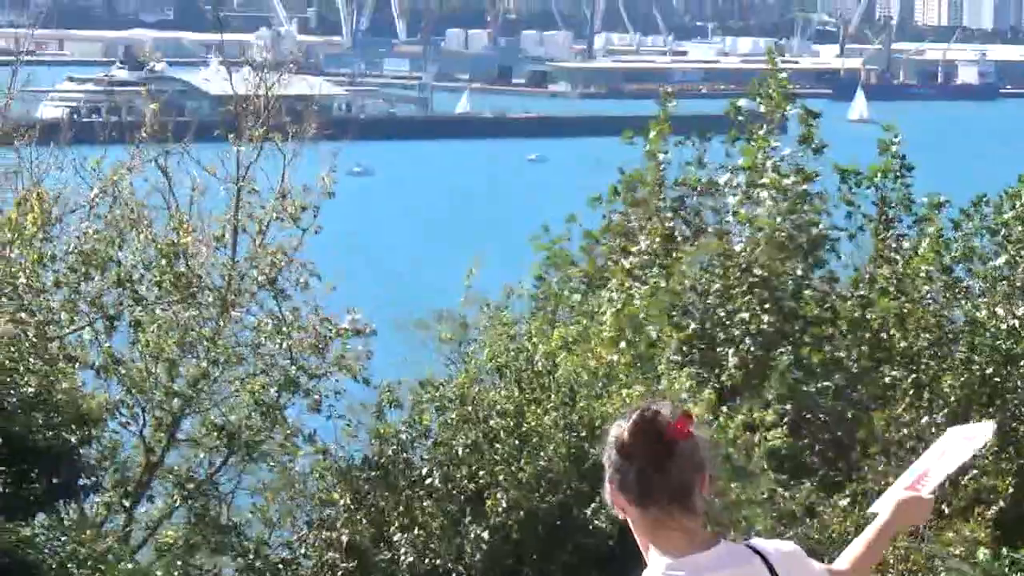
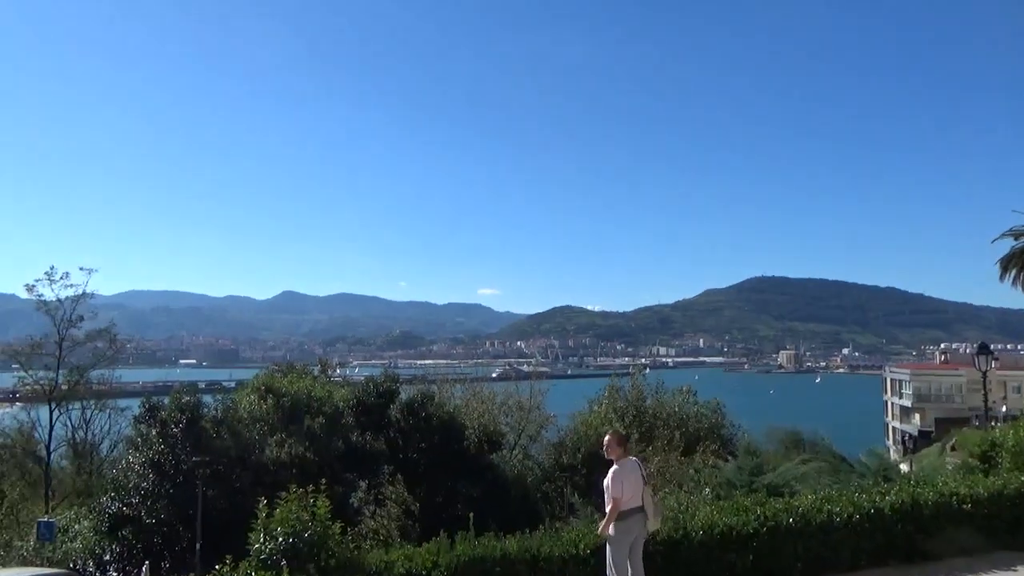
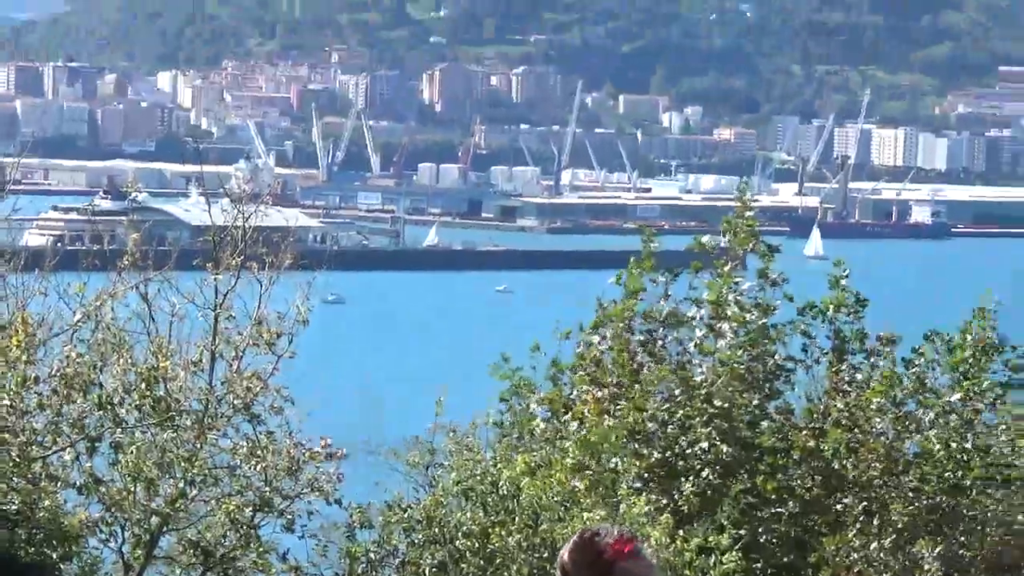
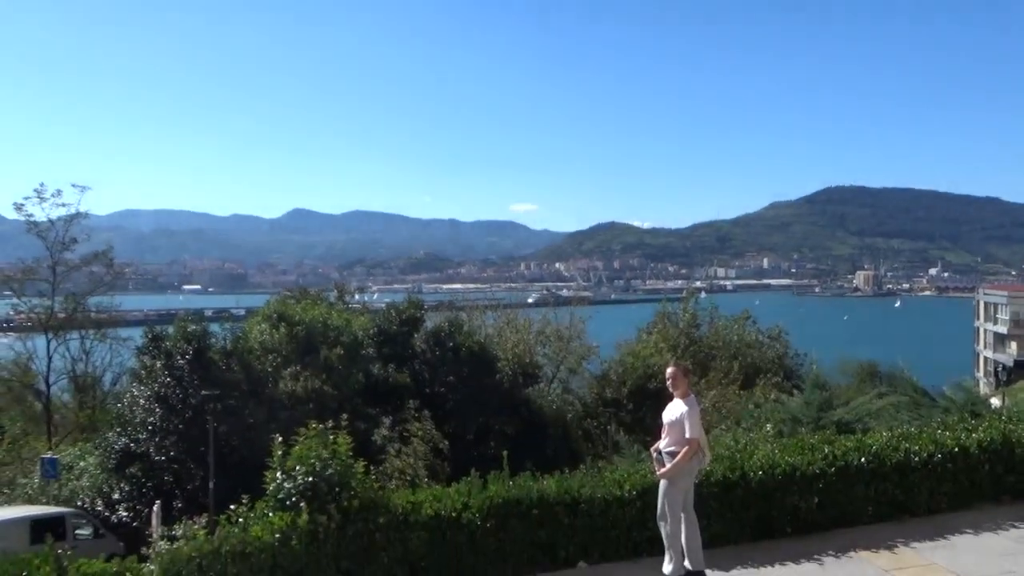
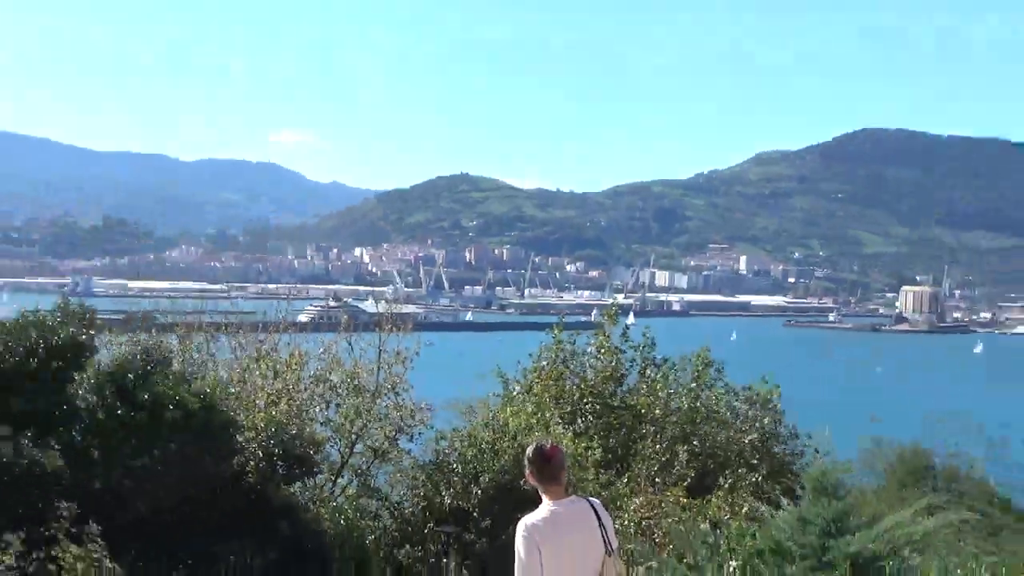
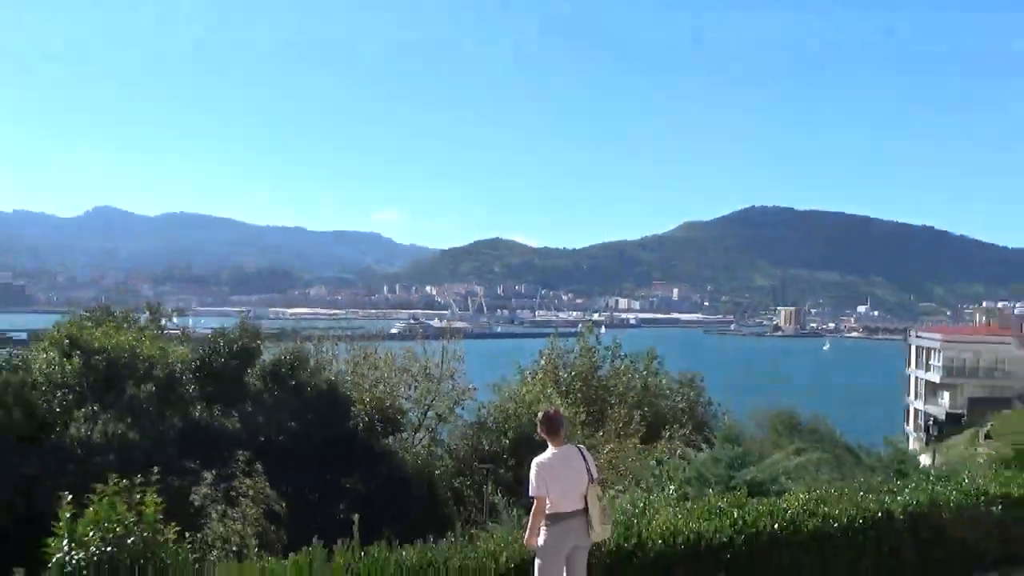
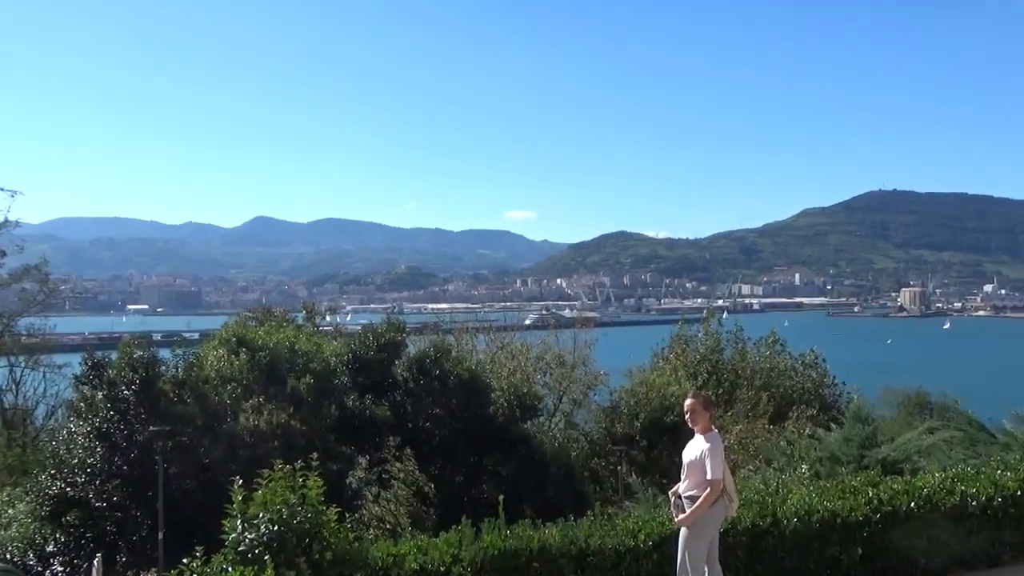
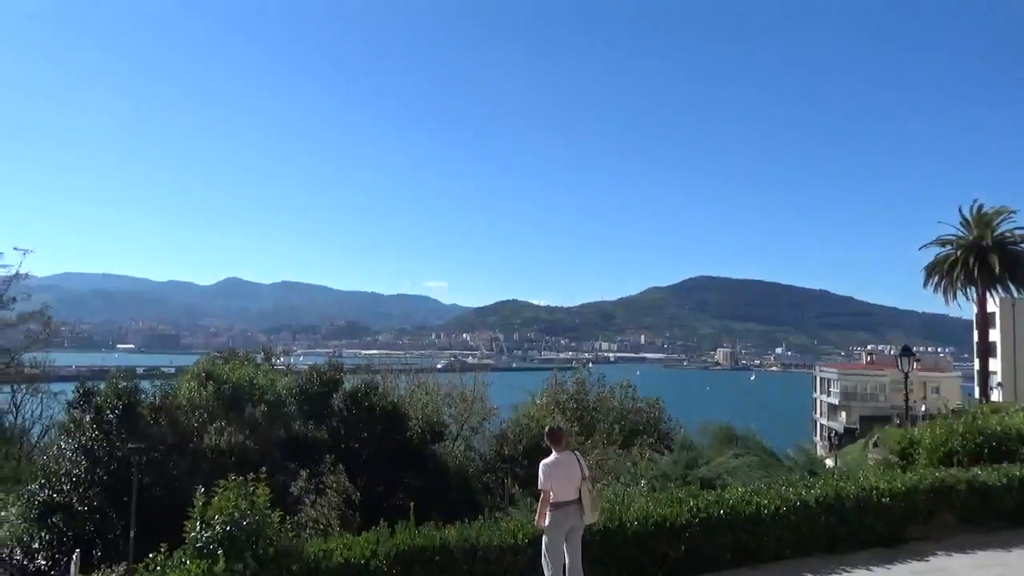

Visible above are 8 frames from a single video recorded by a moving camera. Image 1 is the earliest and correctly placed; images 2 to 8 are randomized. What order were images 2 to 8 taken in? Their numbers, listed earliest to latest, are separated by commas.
3, 5, 6, 8, 2, 4, 7
